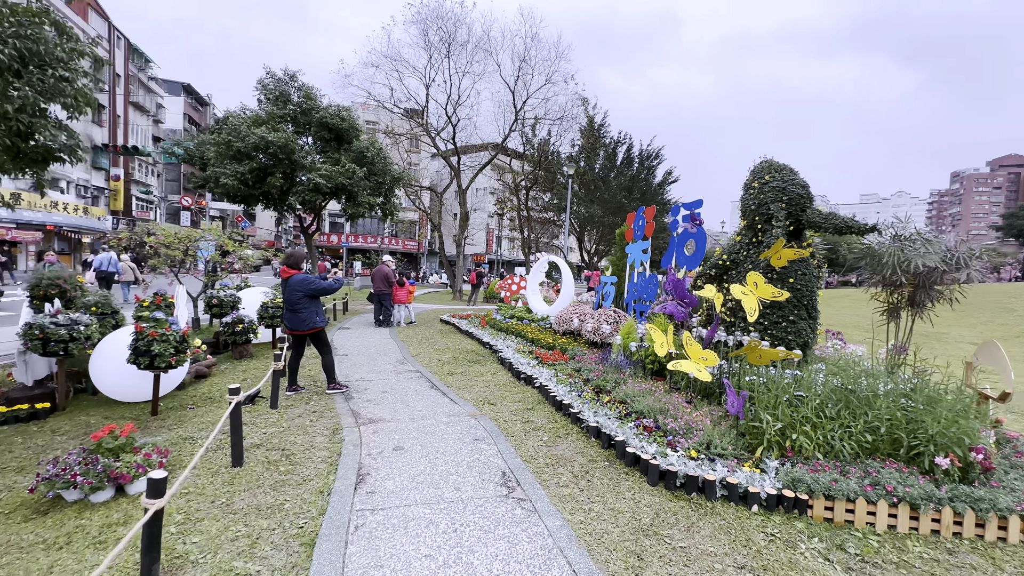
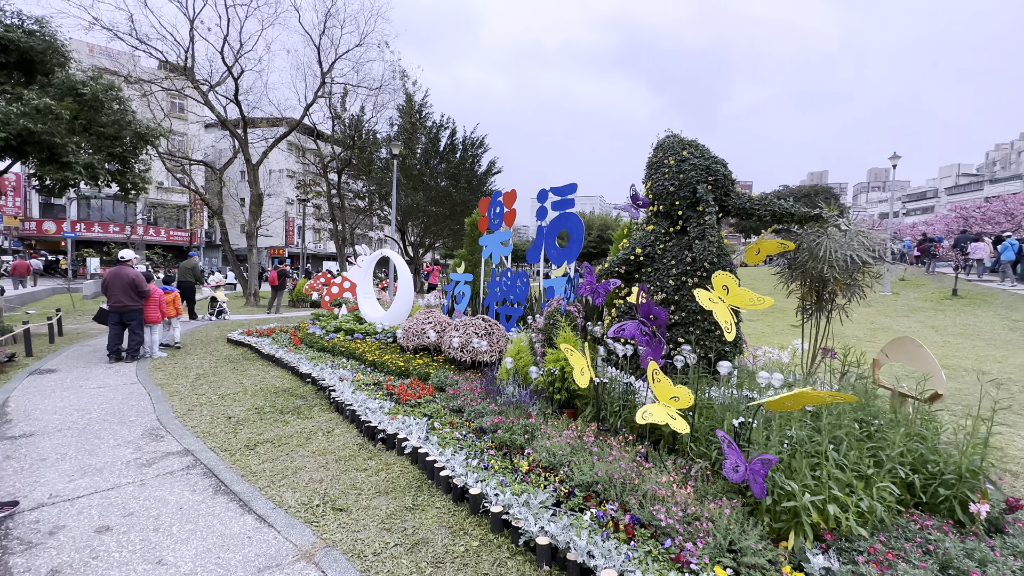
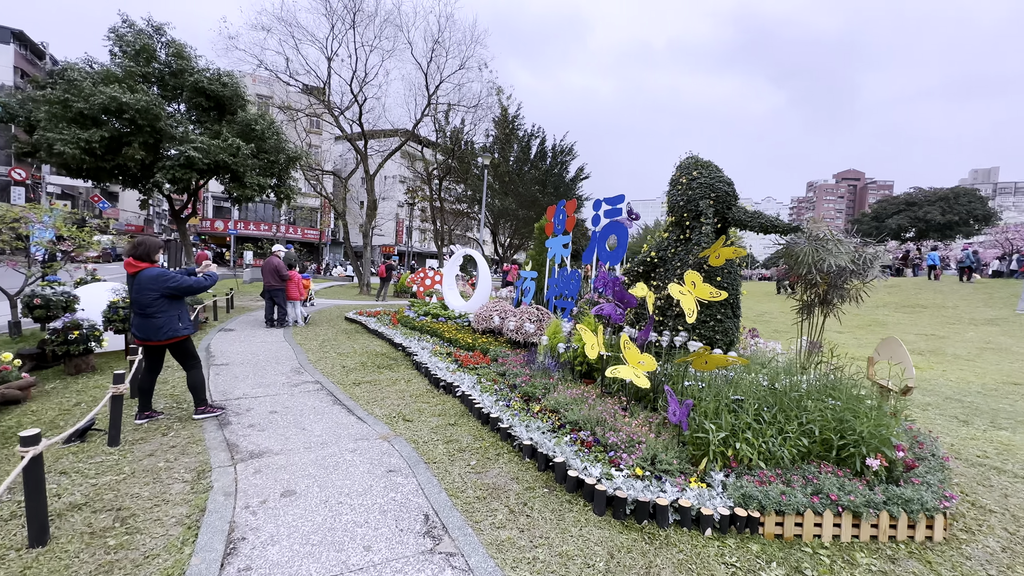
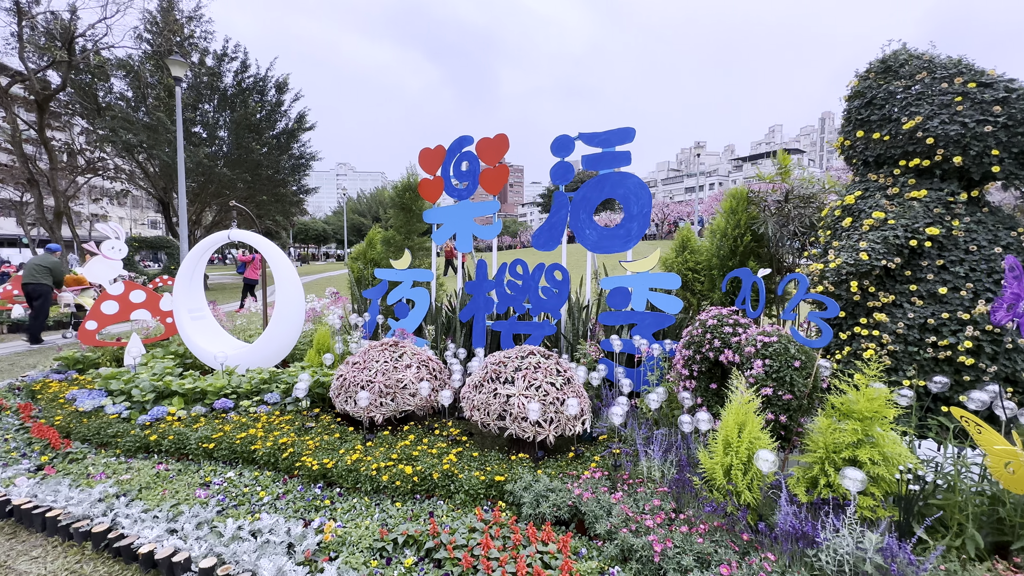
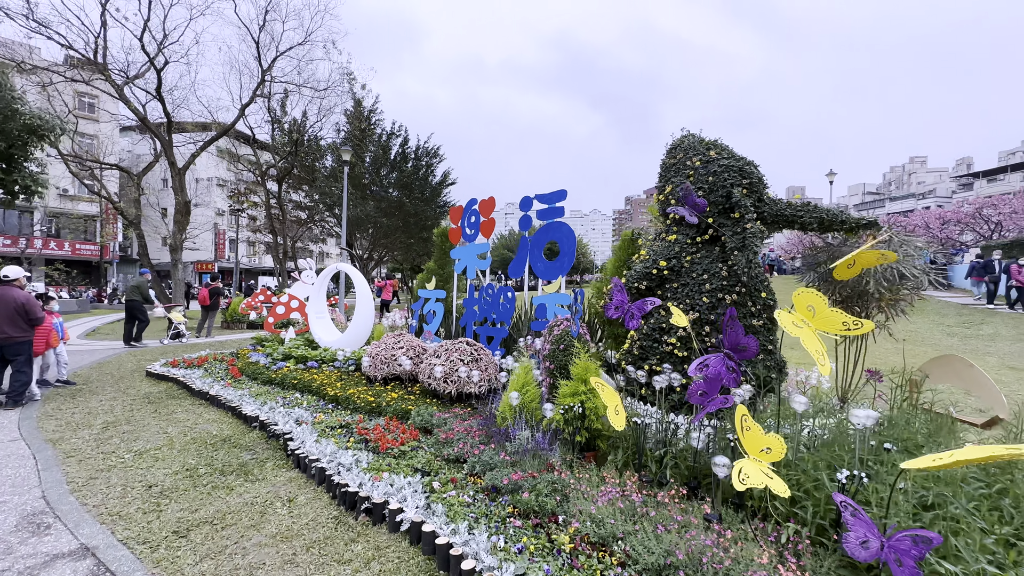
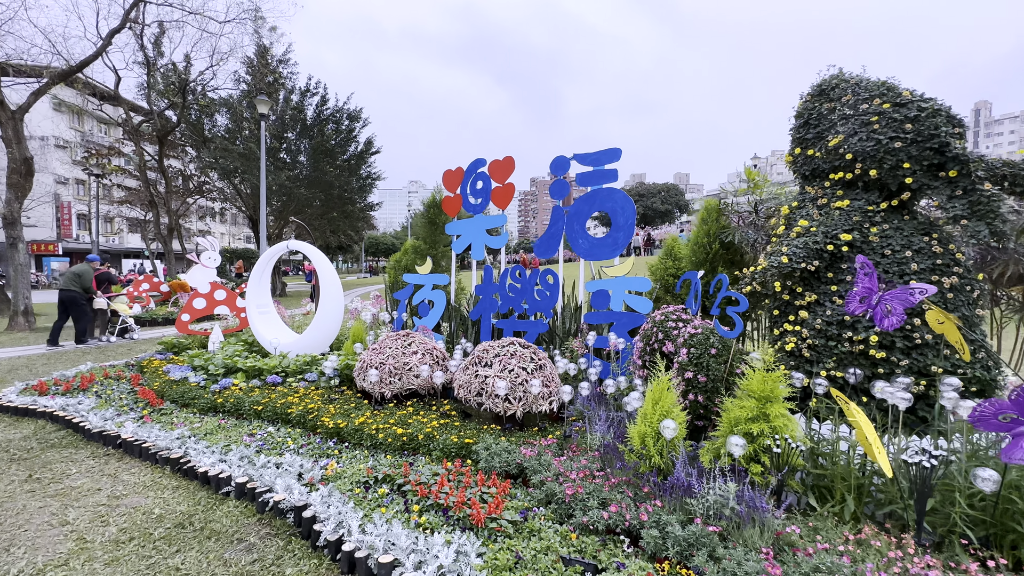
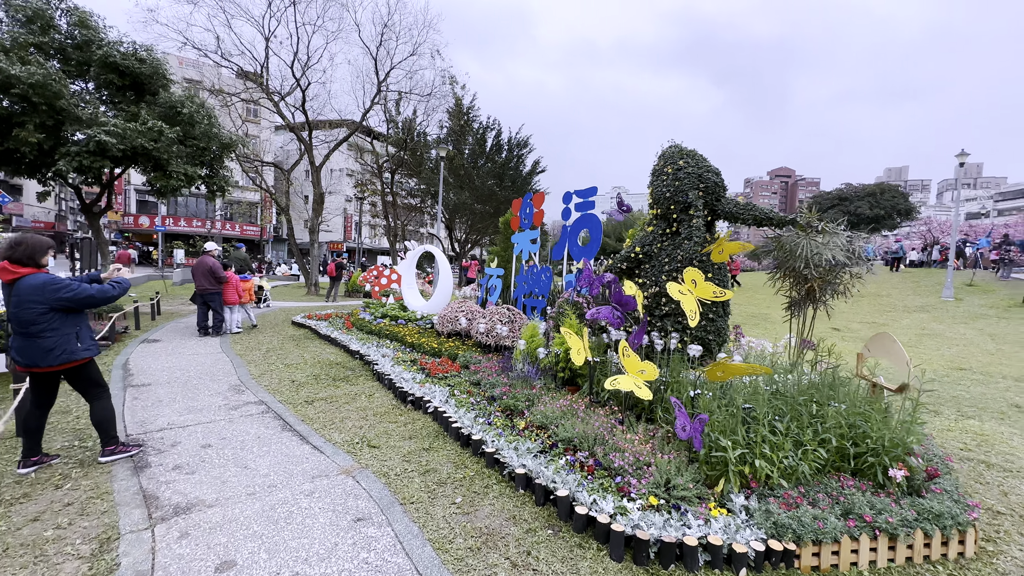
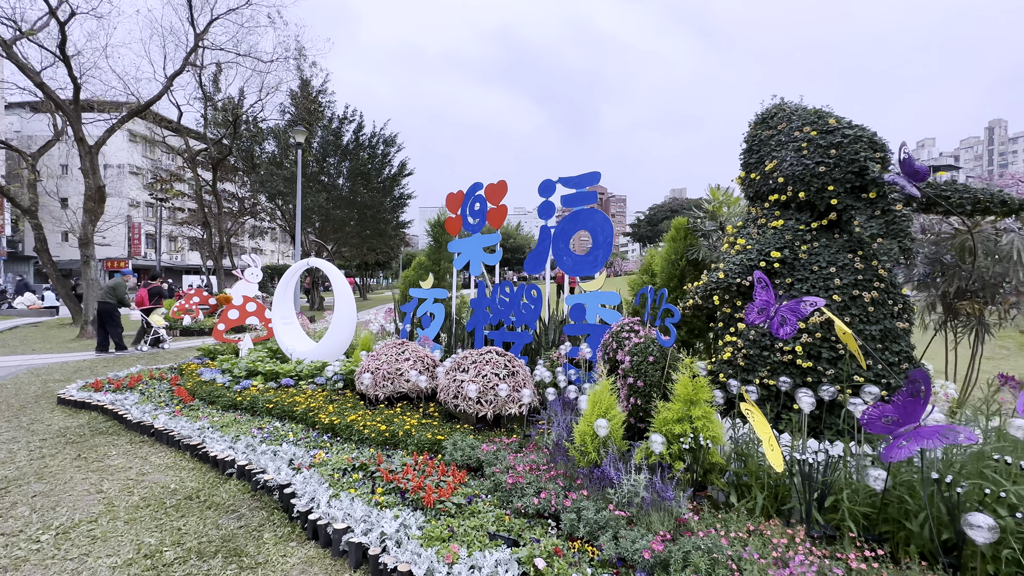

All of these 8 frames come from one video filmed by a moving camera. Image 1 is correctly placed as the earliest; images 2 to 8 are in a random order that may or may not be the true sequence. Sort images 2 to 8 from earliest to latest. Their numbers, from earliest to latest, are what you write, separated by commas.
3, 7, 2, 5, 8, 6, 4
